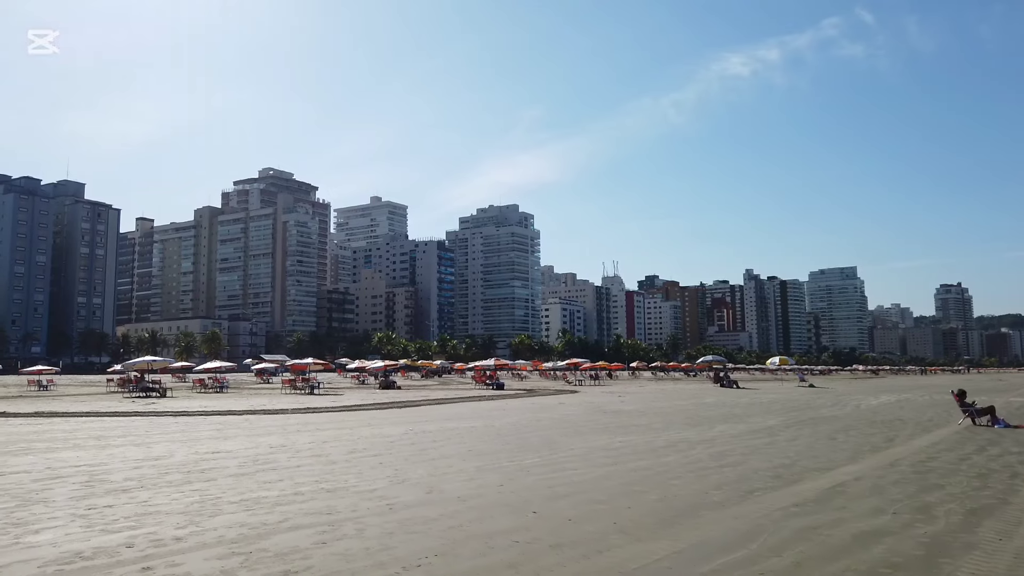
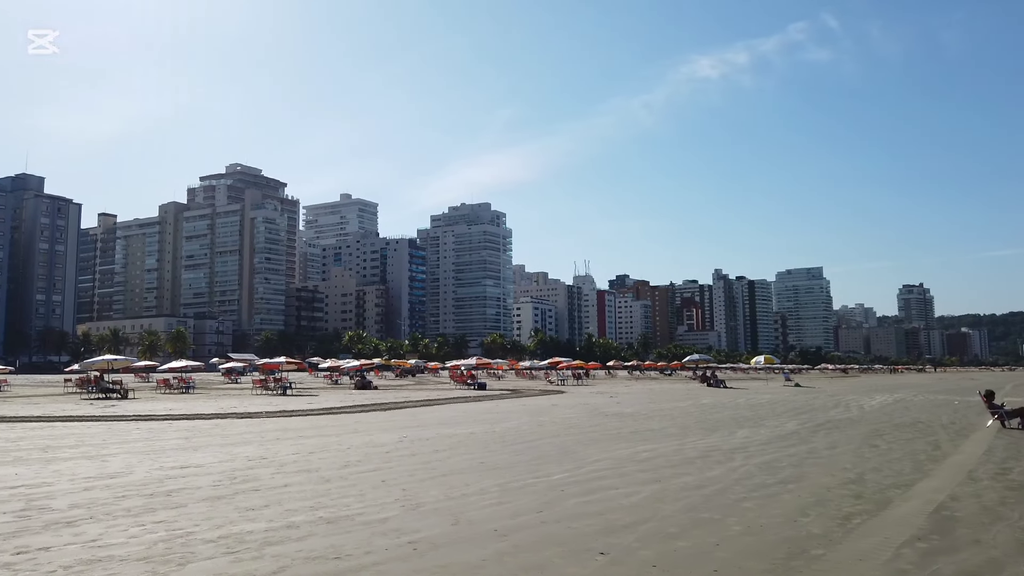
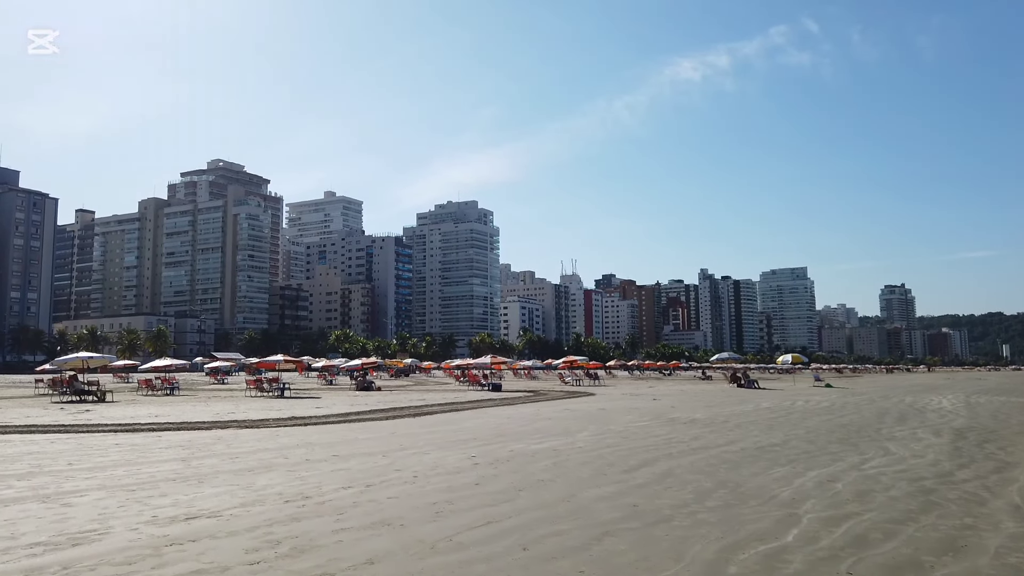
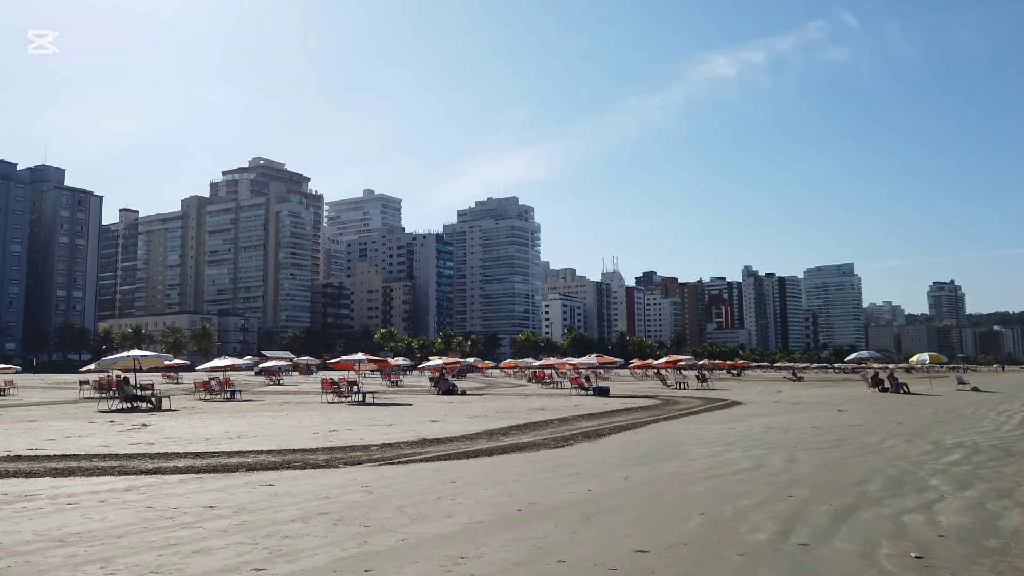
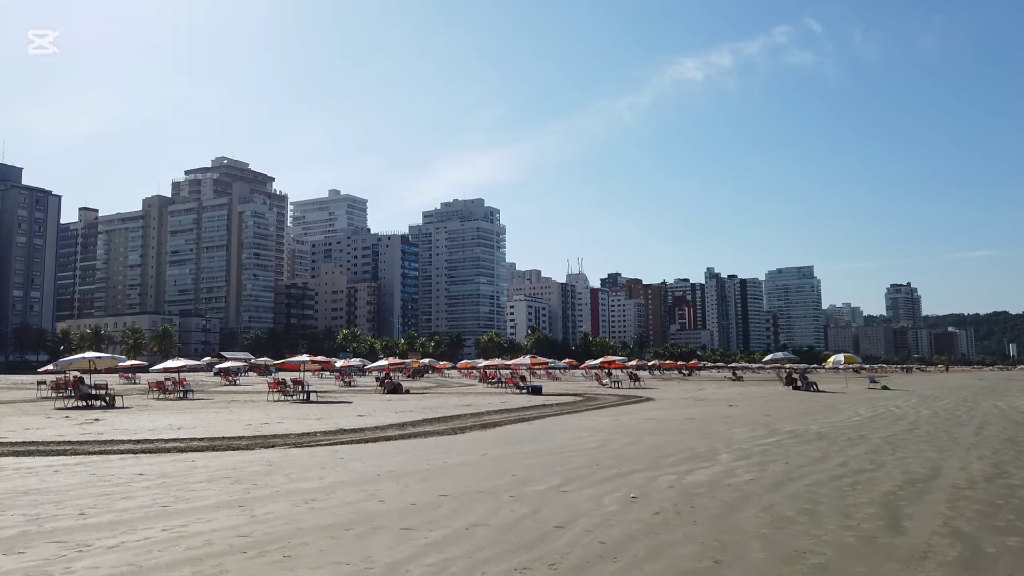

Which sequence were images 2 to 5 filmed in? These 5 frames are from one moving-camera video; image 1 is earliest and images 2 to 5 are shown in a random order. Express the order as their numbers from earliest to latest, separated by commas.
2, 3, 5, 4
